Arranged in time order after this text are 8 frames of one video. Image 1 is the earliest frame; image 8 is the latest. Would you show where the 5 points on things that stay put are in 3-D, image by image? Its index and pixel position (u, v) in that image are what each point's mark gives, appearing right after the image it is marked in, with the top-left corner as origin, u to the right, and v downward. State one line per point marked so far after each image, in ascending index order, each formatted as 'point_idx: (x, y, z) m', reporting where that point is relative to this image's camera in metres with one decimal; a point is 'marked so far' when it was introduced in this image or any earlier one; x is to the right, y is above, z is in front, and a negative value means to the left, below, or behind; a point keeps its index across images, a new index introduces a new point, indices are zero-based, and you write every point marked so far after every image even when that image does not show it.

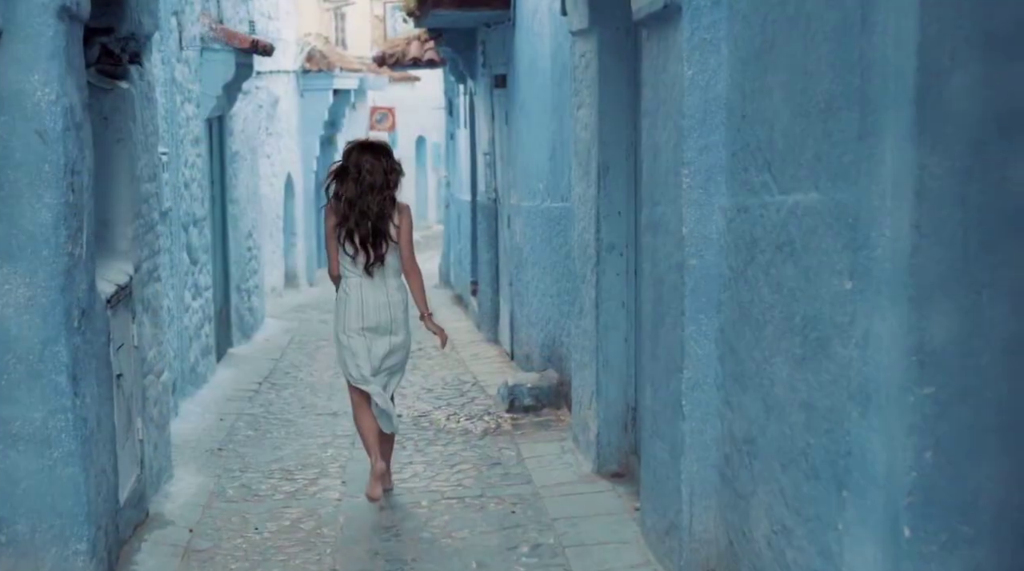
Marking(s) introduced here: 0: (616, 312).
0: (+0.5, -0.1, +6.8) m
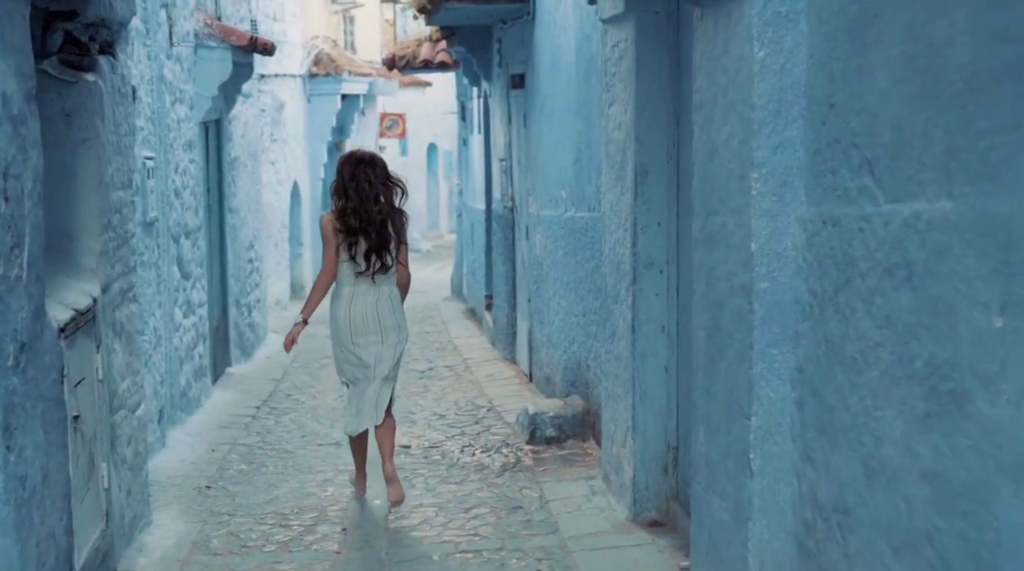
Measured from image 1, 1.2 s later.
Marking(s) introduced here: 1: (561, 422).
0: (+0.6, -0.2, +5.9) m
1: (+0.3, -0.8, +7.9) m
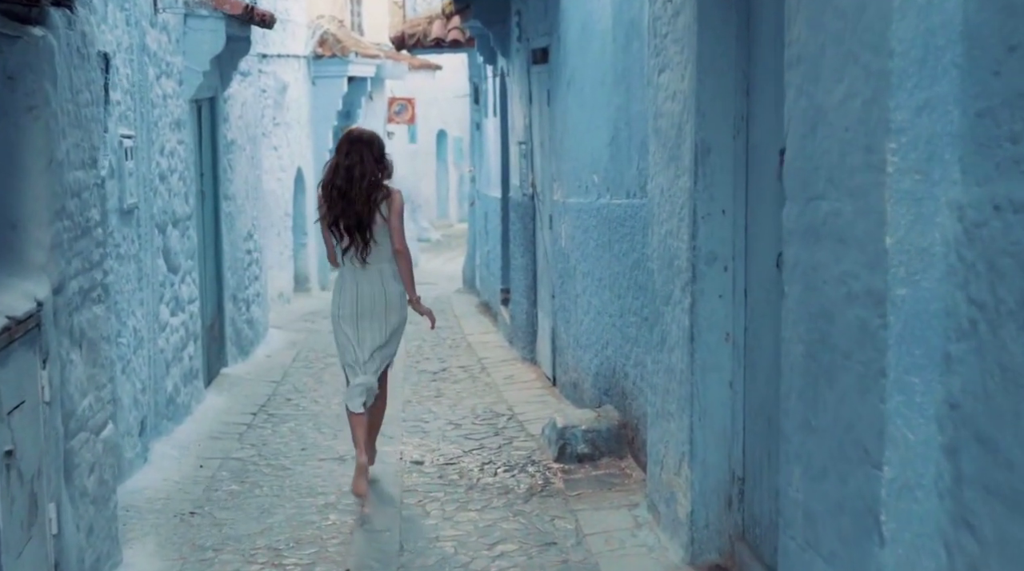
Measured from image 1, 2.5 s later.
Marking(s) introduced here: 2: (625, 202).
0: (+0.7, -0.2, +5.0) m
1: (+0.4, -0.8, +7.0) m
2: (+0.6, +0.4, +6.8) m
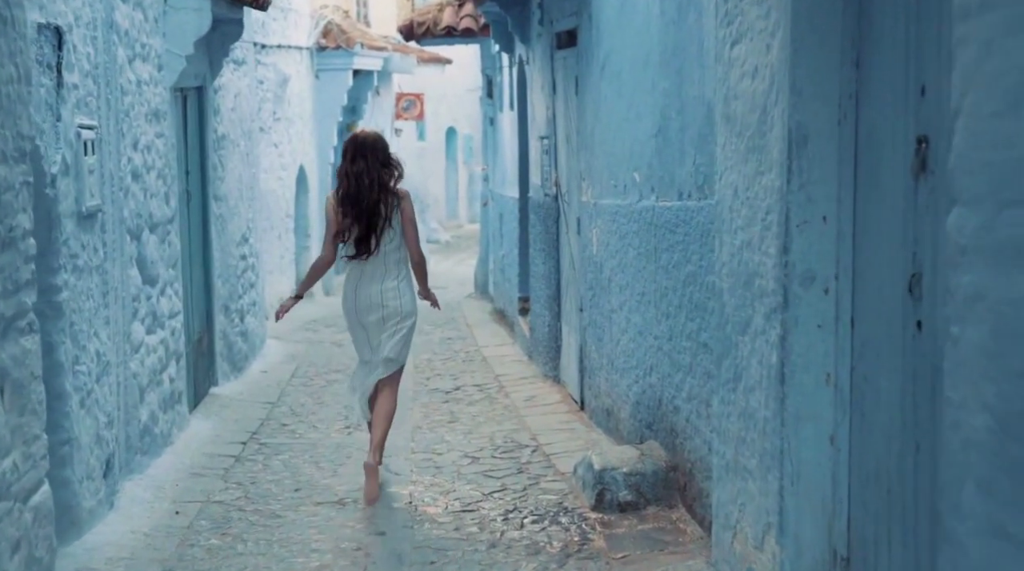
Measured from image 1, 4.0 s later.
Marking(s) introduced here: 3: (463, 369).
0: (+0.9, -0.3, +3.9) m
1: (+0.5, -0.8, +5.9) m
2: (+0.7, +0.3, +5.7) m
3: (-0.4, -0.7, +11.1) m
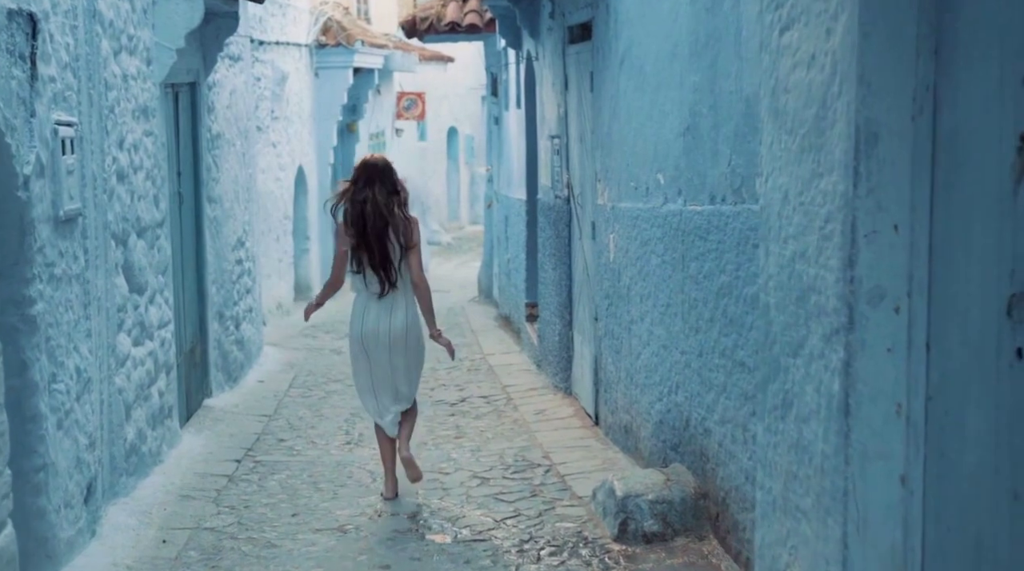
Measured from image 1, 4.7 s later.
0: (+0.9, -0.3, +3.4) m
1: (+0.6, -0.9, +5.4) m
2: (+0.8, +0.3, +5.2) m
3: (-0.3, -0.7, +10.6) m
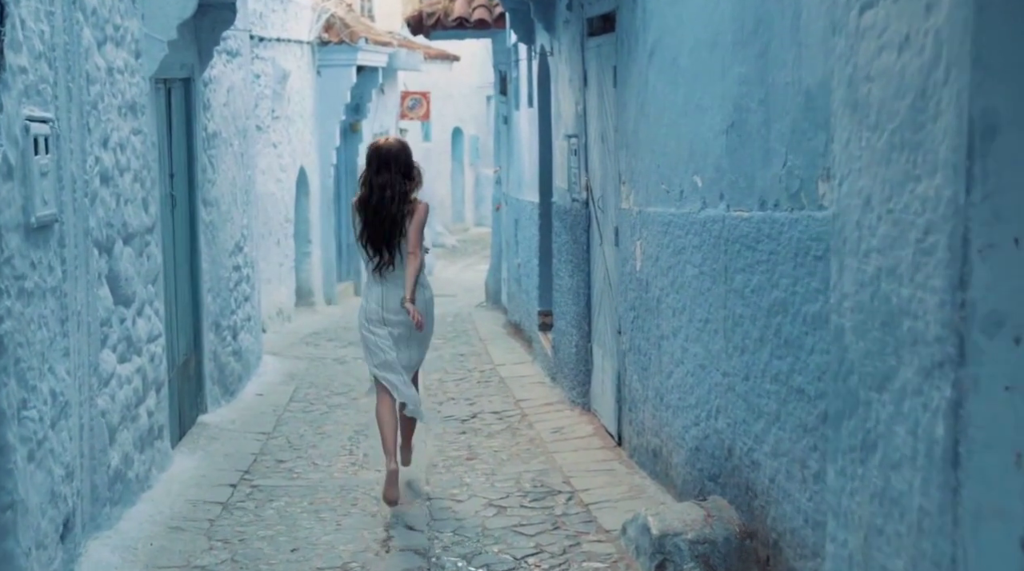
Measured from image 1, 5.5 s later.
0: (+1.0, -0.4, +2.8) m
1: (+0.7, -0.9, +4.8) m
2: (+0.8, +0.2, +4.6) m
3: (-0.2, -0.8, +10.0) m
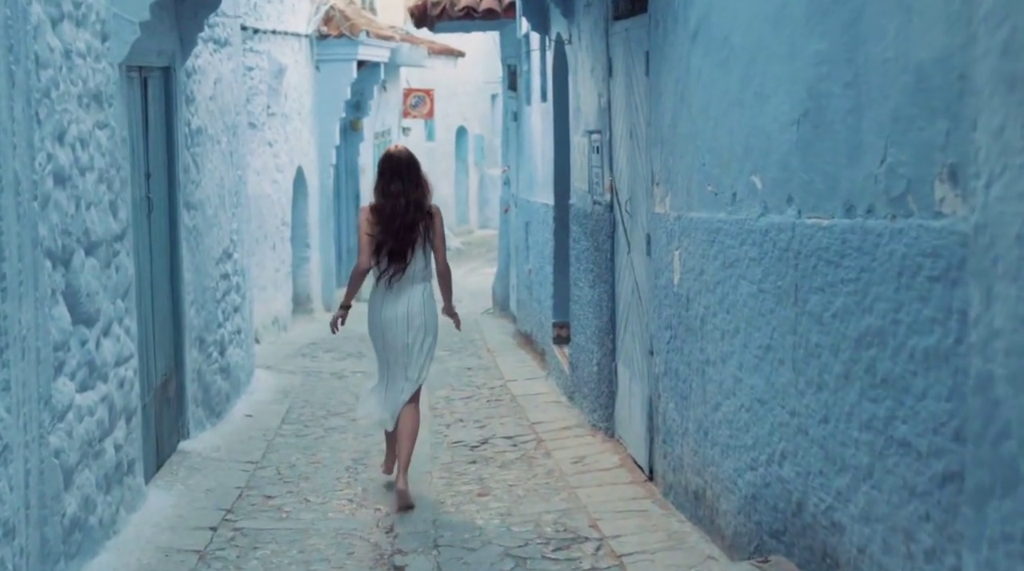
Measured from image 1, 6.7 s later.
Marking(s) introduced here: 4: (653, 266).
0: (+1.1, -0.5, +1.9) m
1: (+0.8, -1.0, +4.0) m
2: (+0.9, +0.2, +3.8) m
3: (-0.1, -0.8, +9.1) m
4: (+0.7, +0.1, +6.4) m
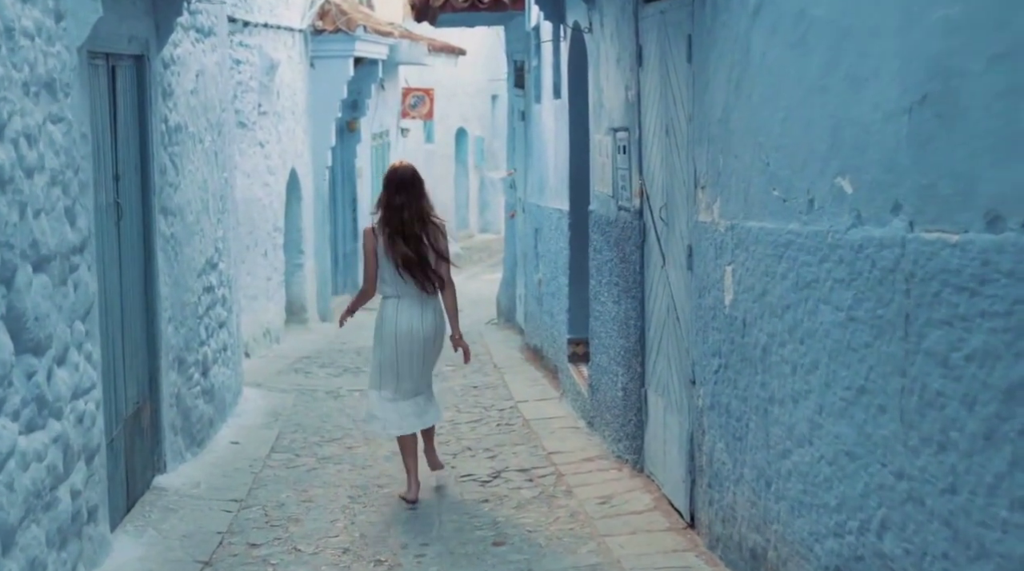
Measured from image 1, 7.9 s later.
0: (+1.2, -0.5, +1.1) m
1: (+0.9, -1.1, +3.1) m
2: (+1.0, +0.1, +2.9) m
3: (-0.1, -0.9, +8.3) m
4: (+0.8, 0.0, +5.6) m
